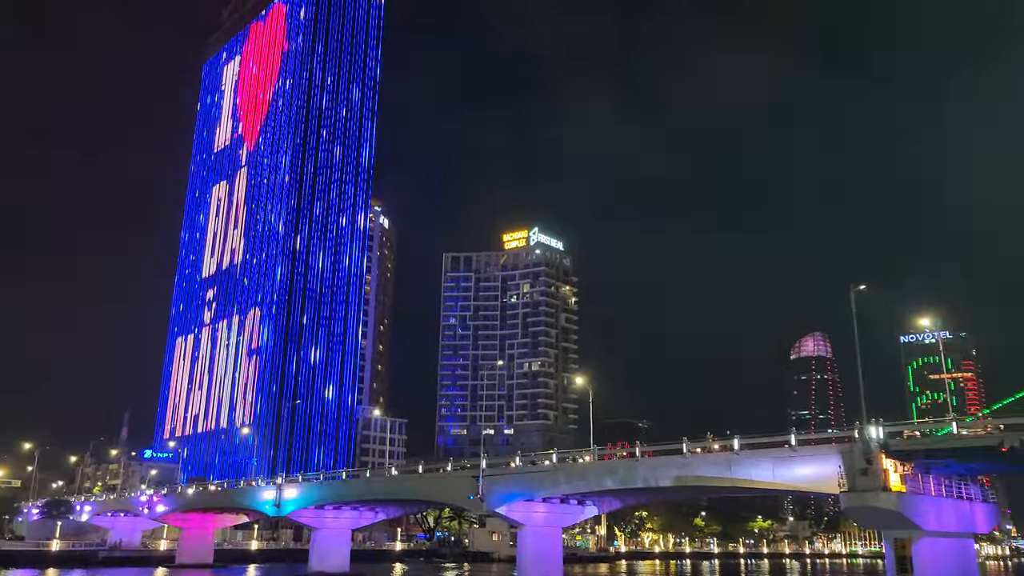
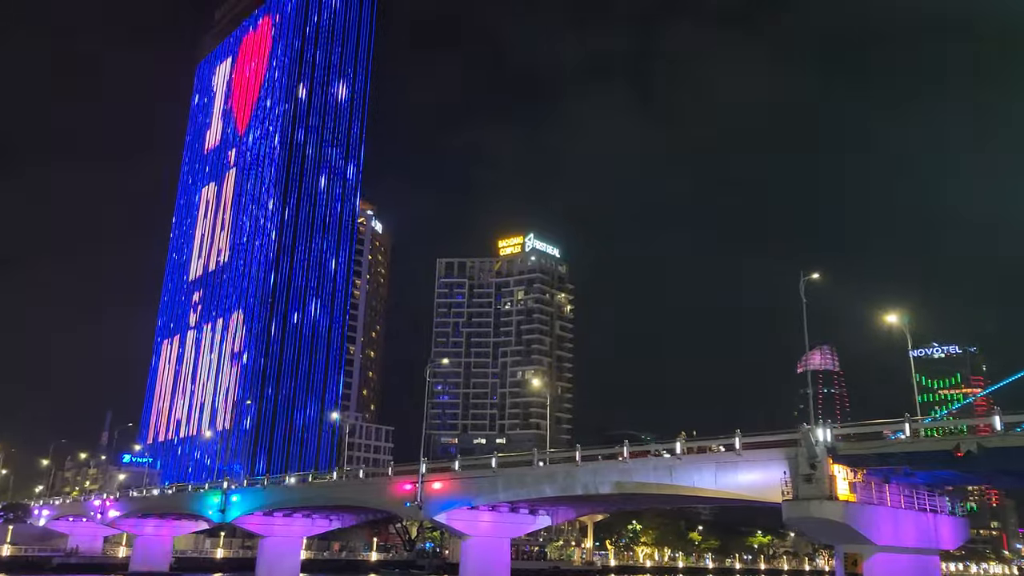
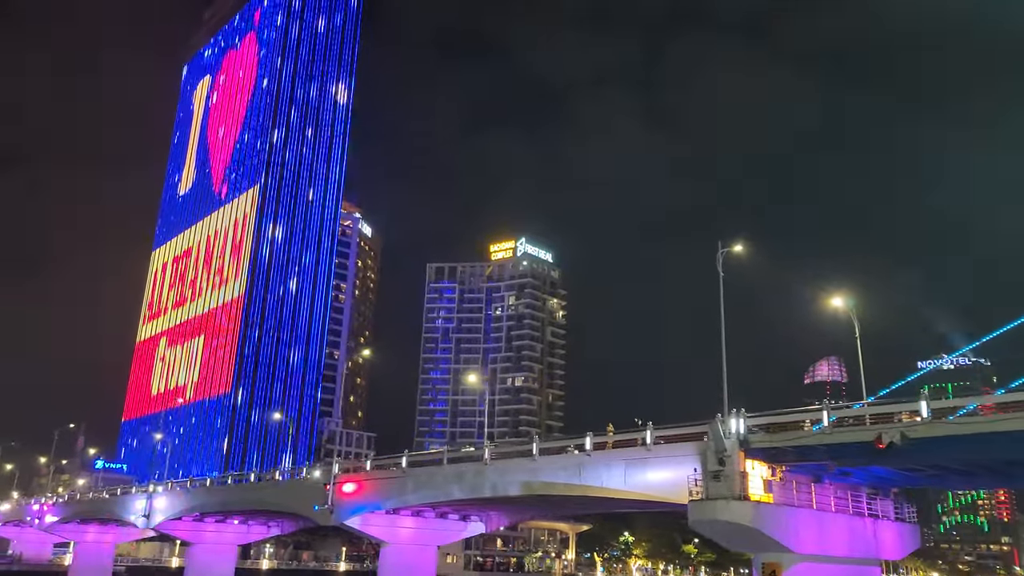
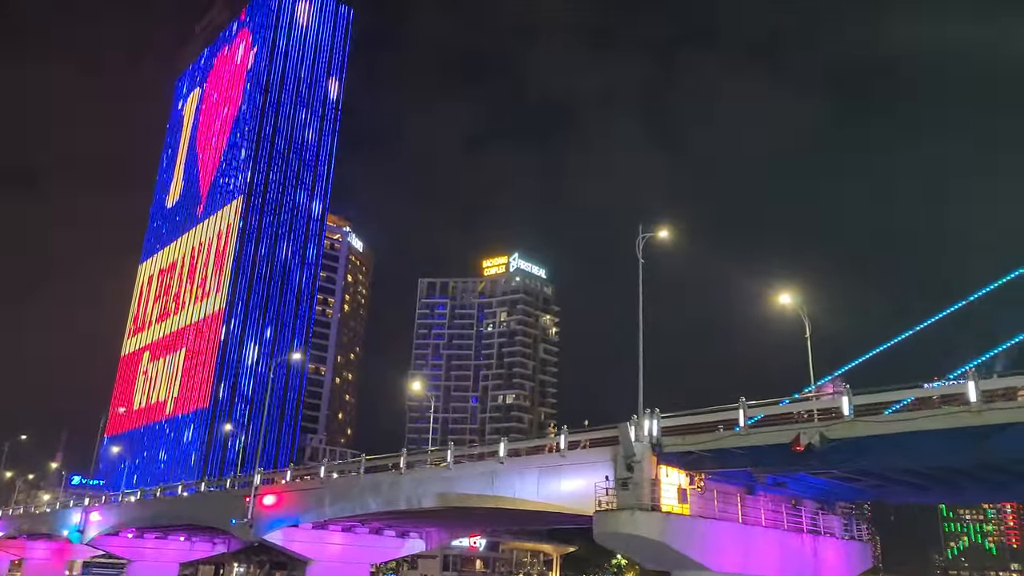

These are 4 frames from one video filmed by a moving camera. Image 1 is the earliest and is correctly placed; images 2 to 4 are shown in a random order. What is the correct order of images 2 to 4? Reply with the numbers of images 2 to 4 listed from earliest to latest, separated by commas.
2, 3, 4
